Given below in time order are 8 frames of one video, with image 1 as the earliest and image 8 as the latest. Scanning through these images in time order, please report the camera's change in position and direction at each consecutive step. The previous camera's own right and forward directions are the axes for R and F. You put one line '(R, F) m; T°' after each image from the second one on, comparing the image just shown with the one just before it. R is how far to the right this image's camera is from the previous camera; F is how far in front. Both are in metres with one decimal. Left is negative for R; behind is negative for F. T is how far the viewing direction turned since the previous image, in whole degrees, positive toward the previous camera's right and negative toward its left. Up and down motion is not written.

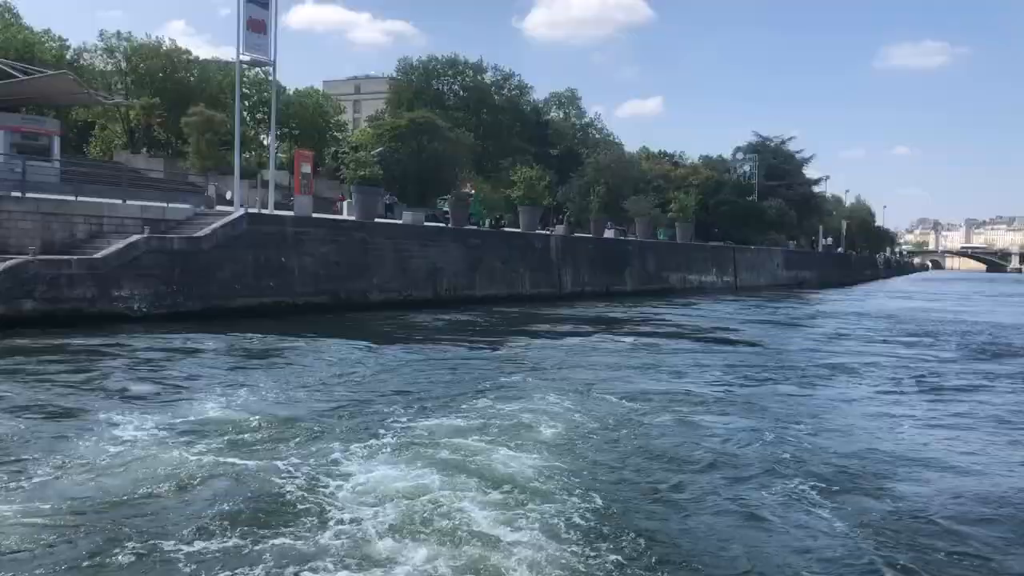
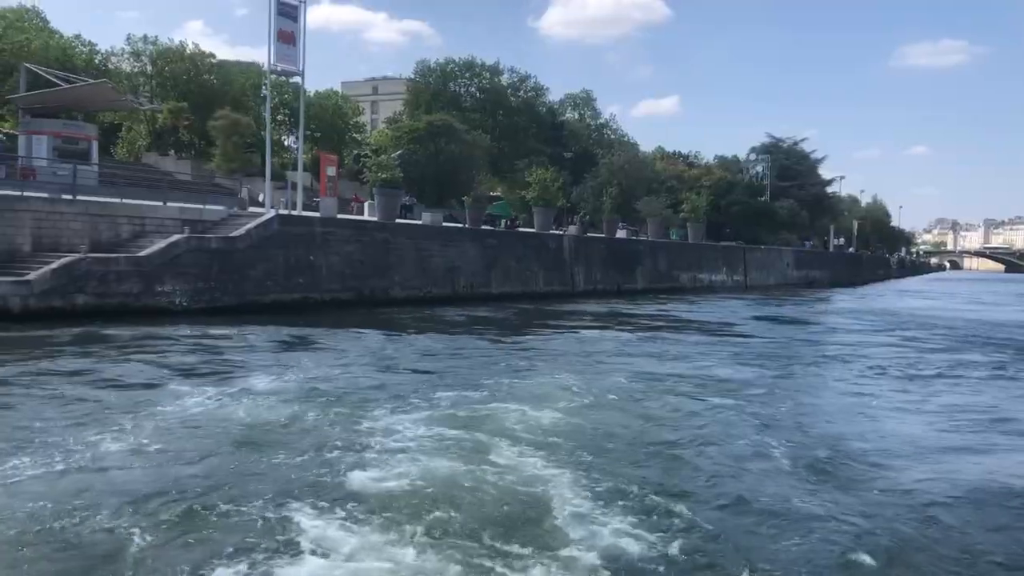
(0.0, -1.2) m; -1°
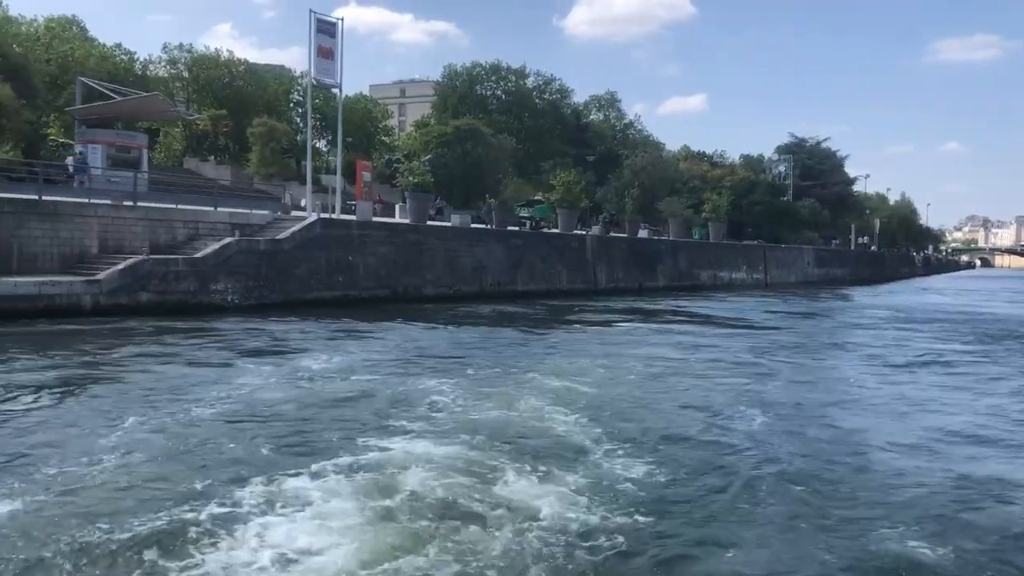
(+0.1, -1.4) m; -2°
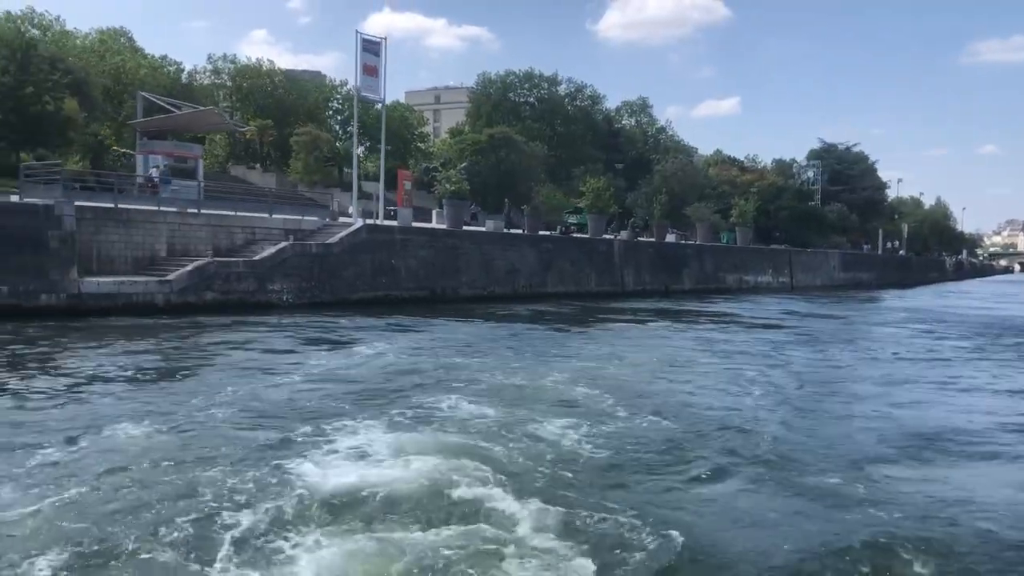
(0.0, -1.6) m; -2°
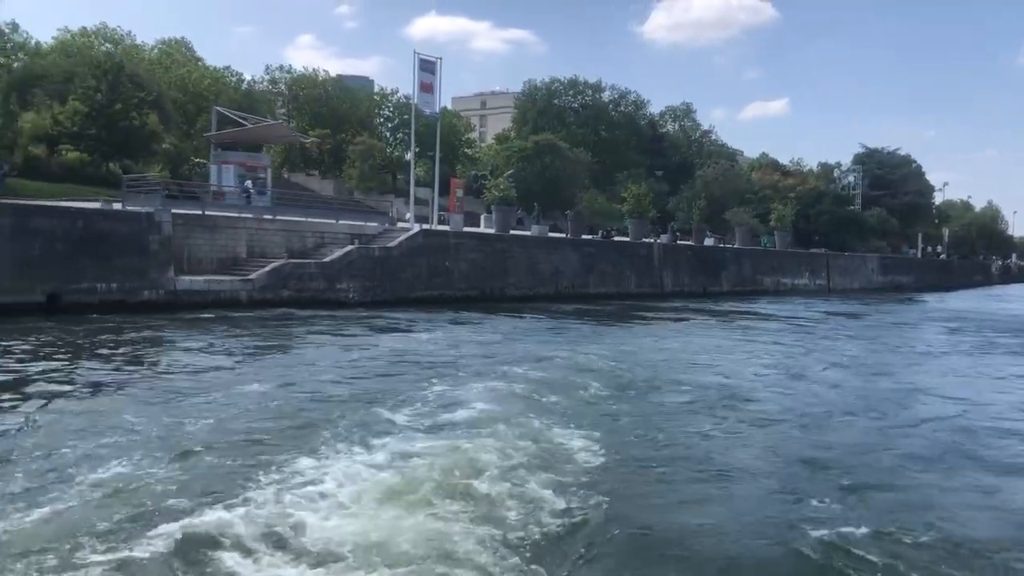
(0.0, -2.0) m; -3°
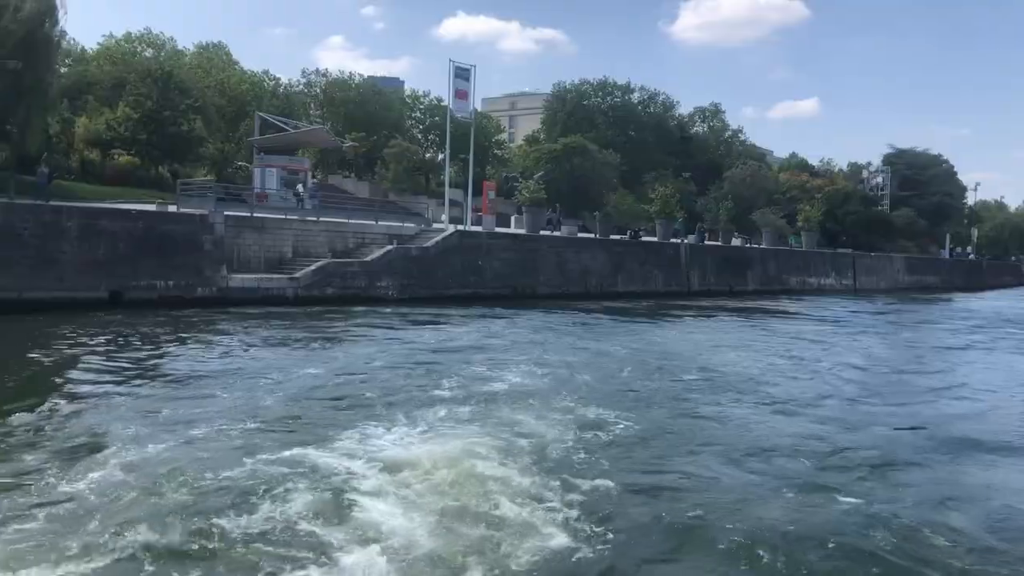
(-0.1, -1.1) m; -2°
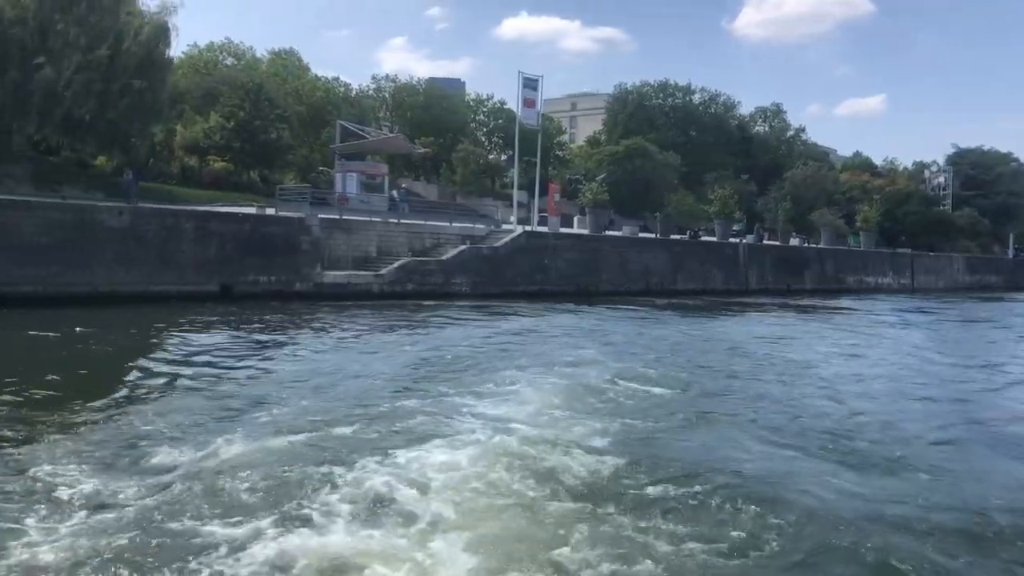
(-0.2, -1.9) m; -4°
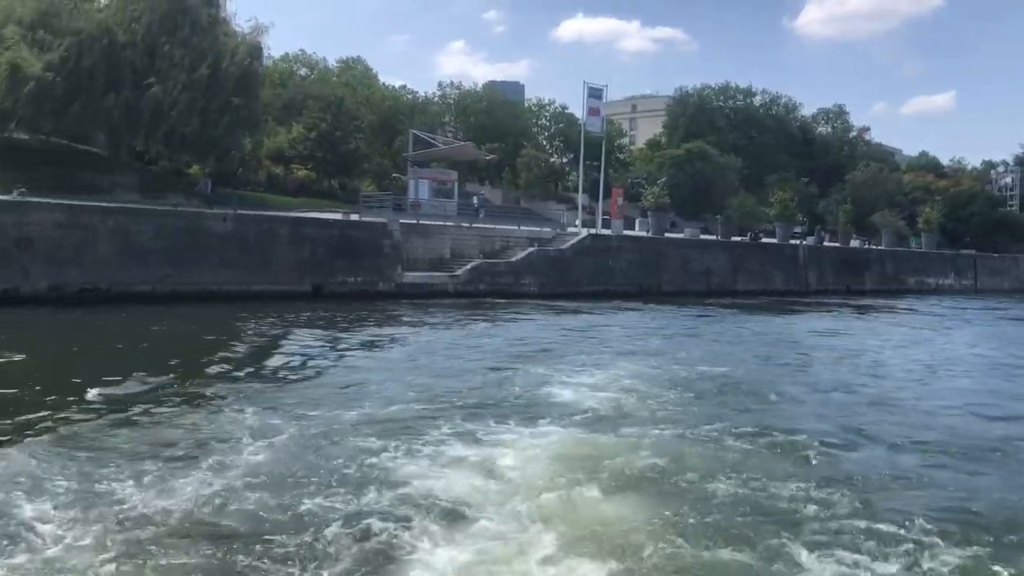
(-0.2, -1.6) m; -4°
